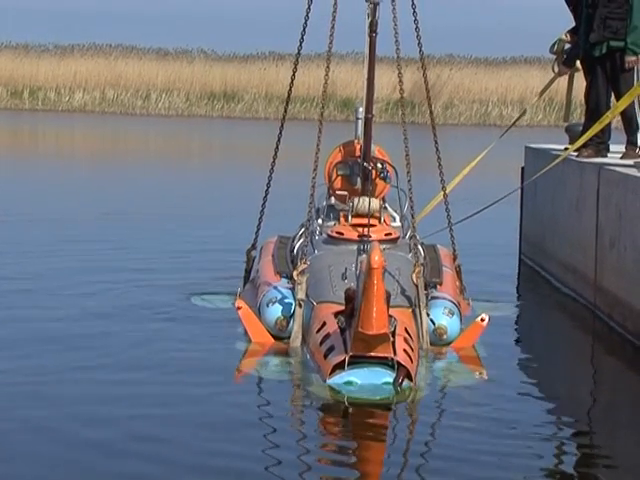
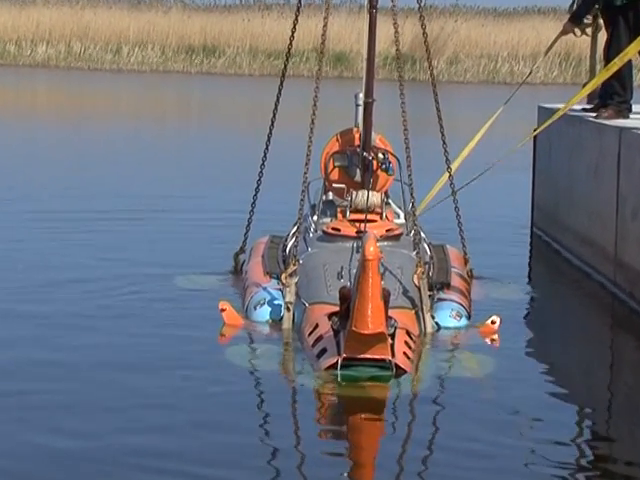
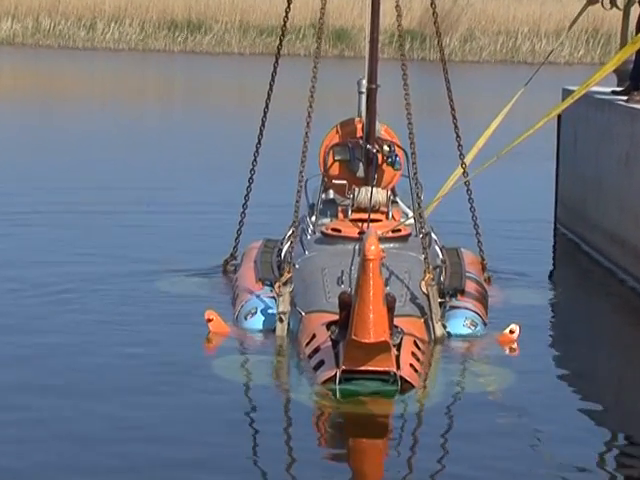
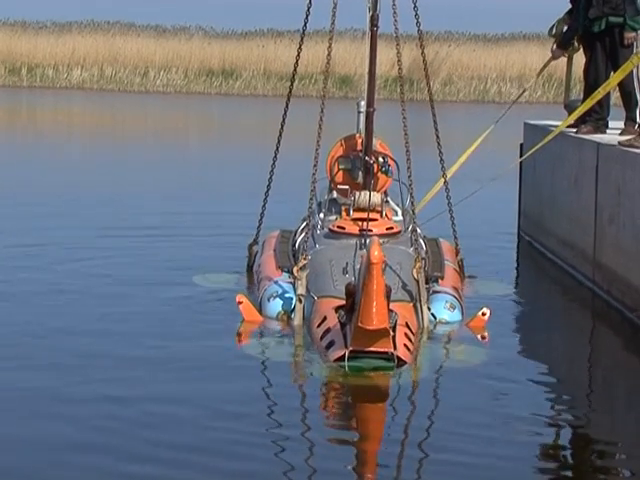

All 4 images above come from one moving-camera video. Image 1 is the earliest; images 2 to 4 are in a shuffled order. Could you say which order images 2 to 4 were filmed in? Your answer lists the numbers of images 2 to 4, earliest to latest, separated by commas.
4, 2, 3
